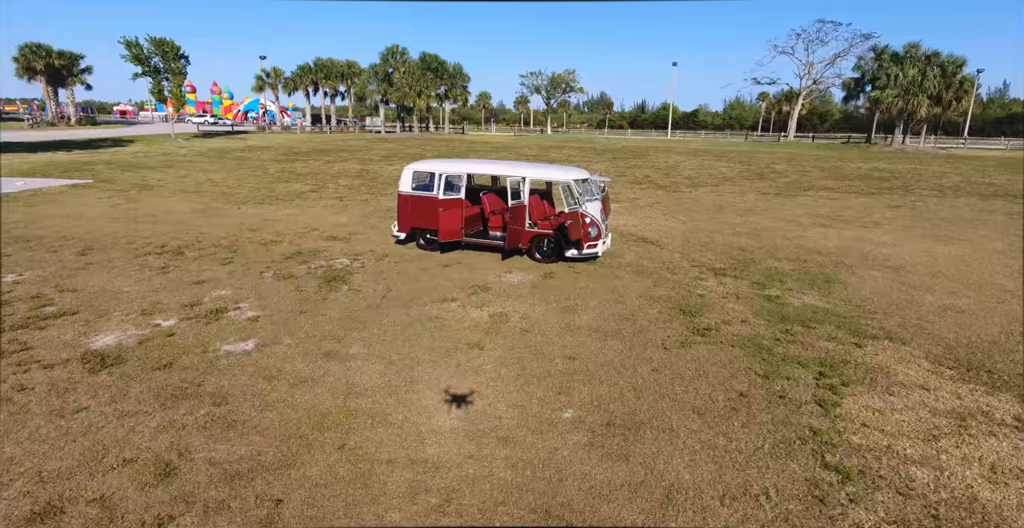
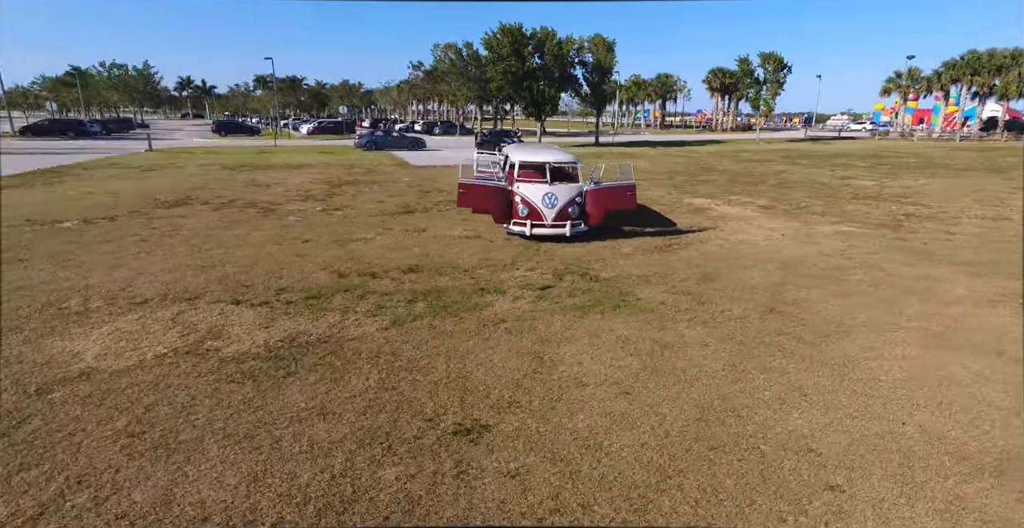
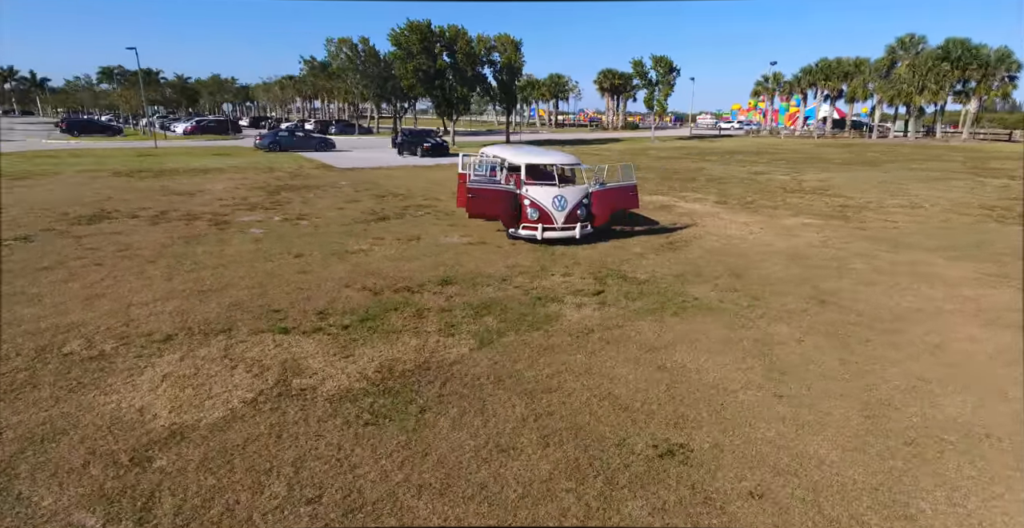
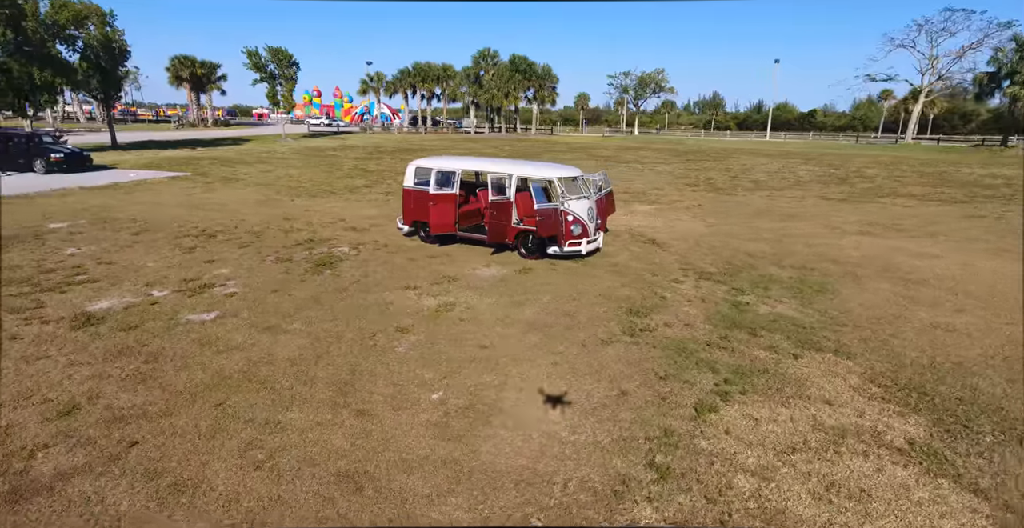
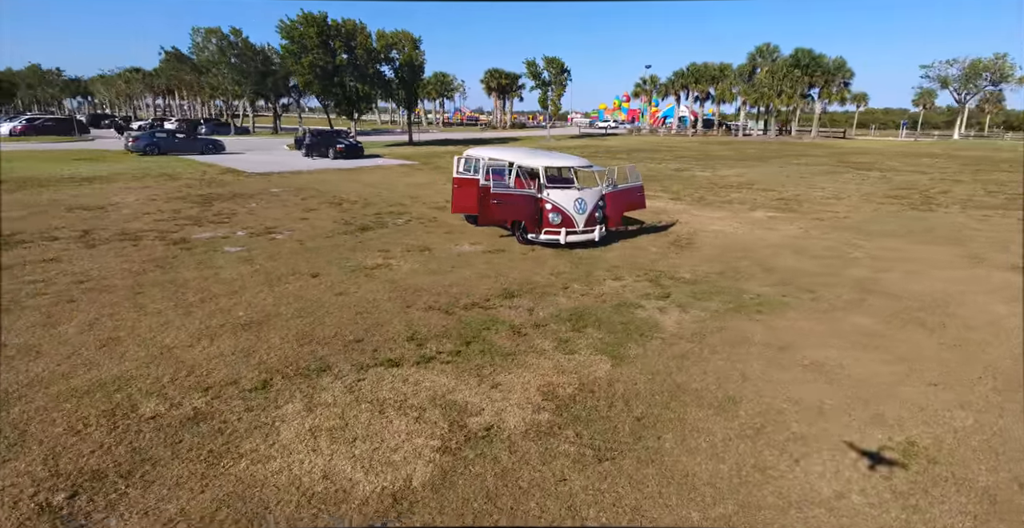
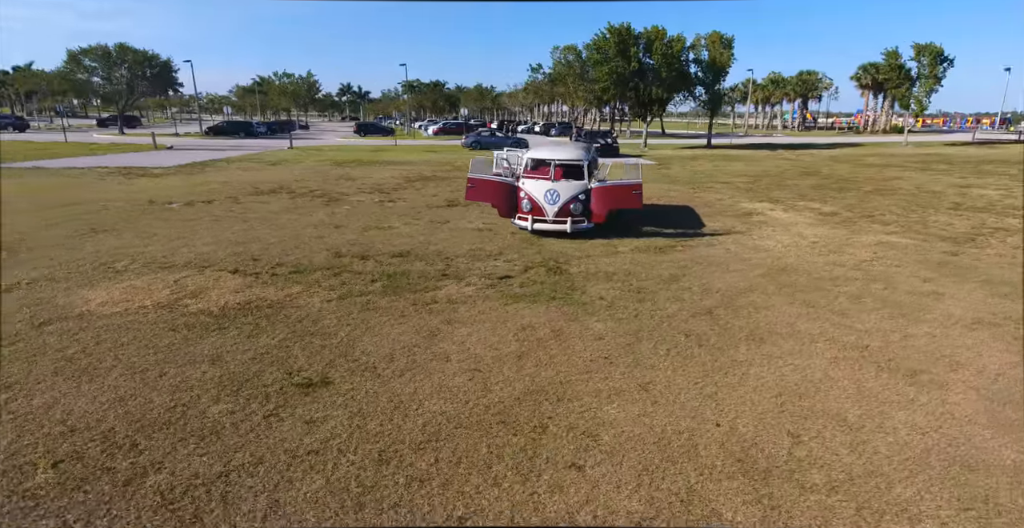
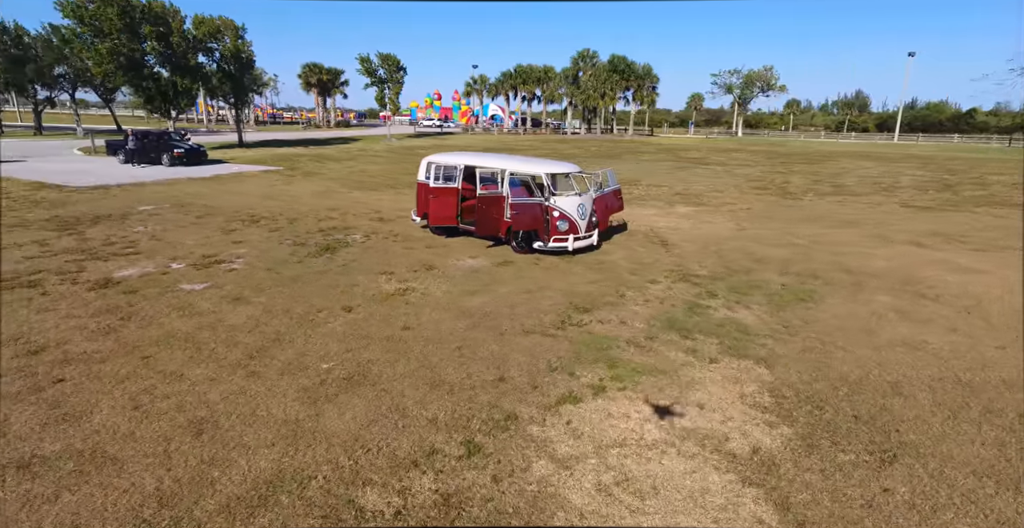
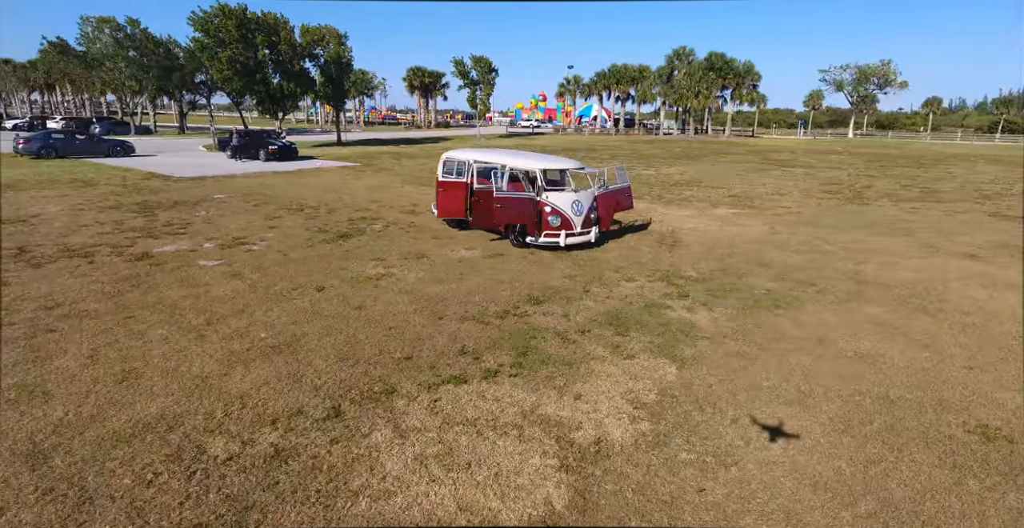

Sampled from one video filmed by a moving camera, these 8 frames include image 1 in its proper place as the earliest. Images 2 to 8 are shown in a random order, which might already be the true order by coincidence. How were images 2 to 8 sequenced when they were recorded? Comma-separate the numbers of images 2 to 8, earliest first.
4, 7, 8, 5, 3, 2, 6
